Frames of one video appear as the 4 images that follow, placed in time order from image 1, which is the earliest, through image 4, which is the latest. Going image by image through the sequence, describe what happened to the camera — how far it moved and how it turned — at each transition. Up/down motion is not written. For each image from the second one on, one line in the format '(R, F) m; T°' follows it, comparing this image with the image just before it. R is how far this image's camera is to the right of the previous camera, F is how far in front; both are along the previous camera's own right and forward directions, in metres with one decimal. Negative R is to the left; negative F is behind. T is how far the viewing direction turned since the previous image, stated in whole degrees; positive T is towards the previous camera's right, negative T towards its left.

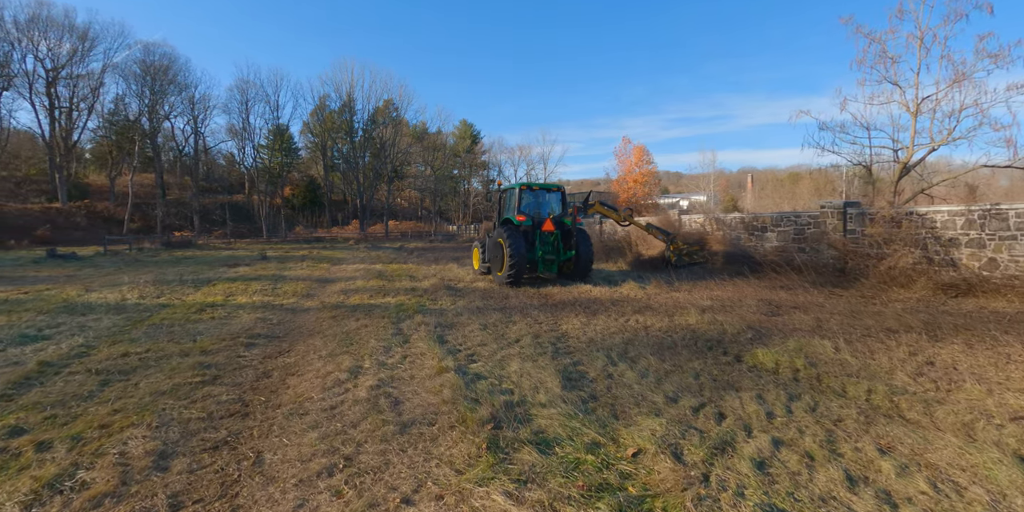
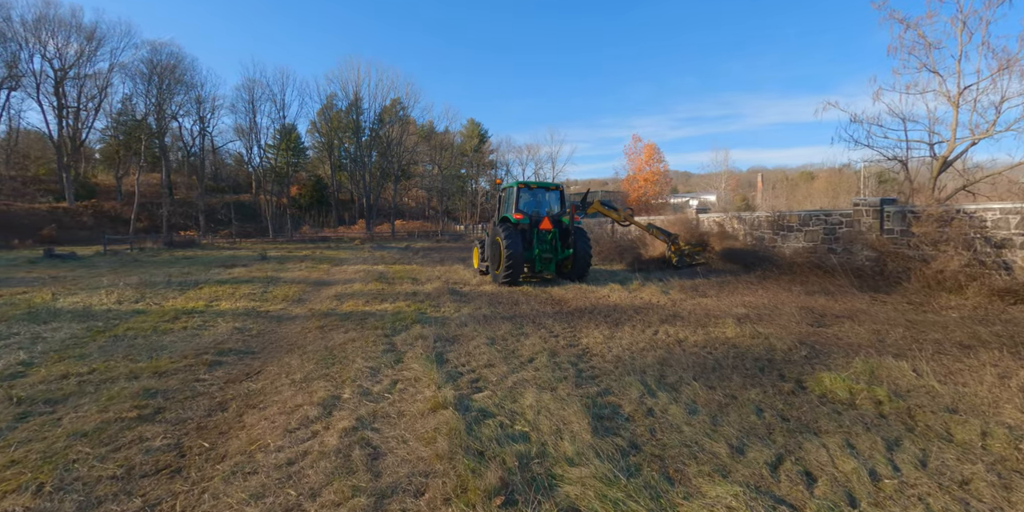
(-0.1, +0.9) m; -1°
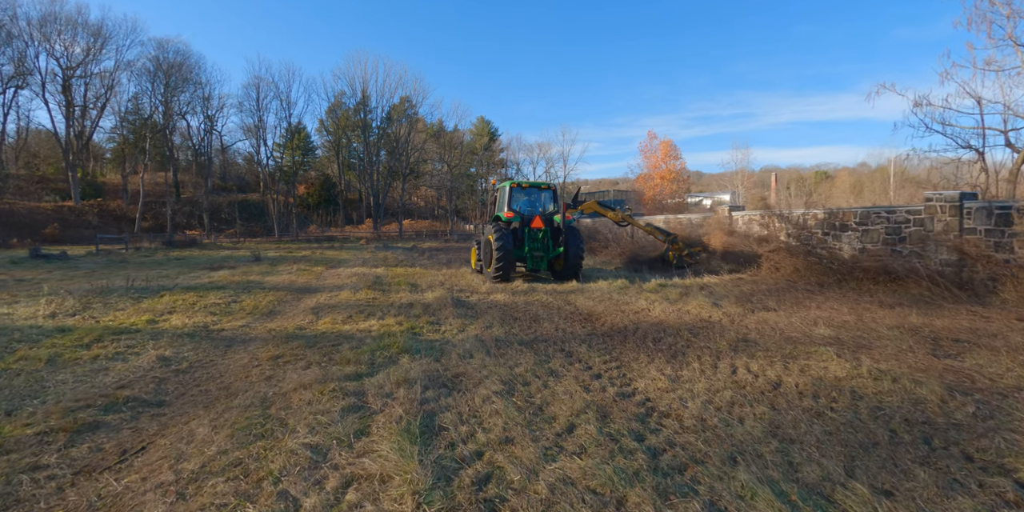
(-0.1, +1.6) m; -1°
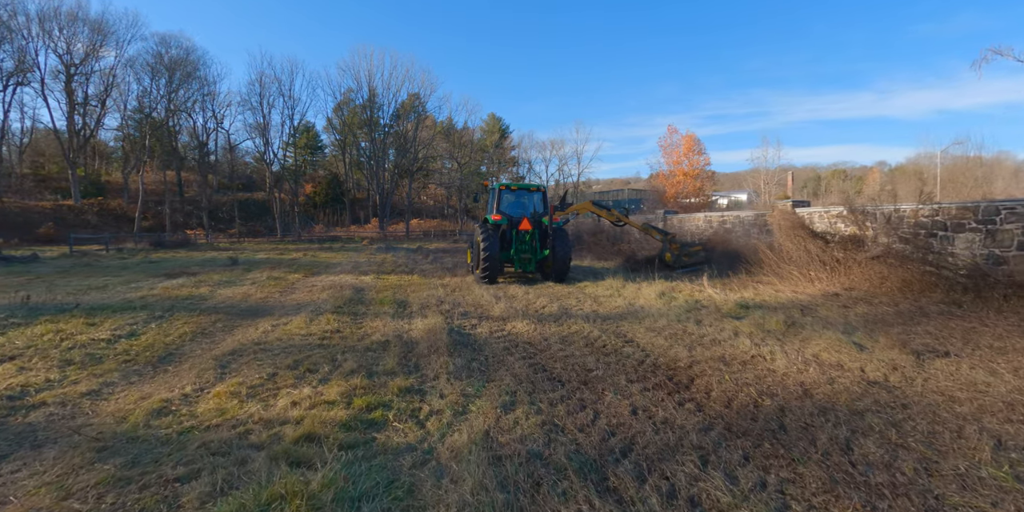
(-0.2, +2.5) m; -1°
